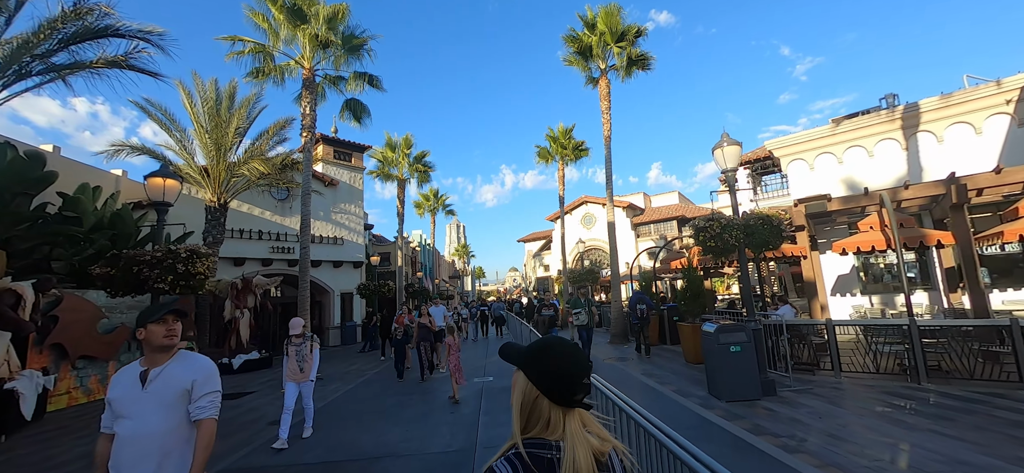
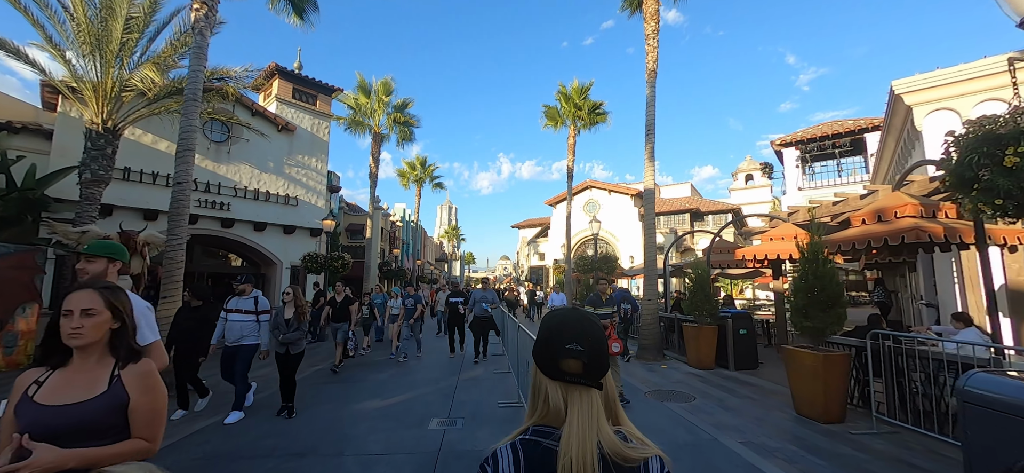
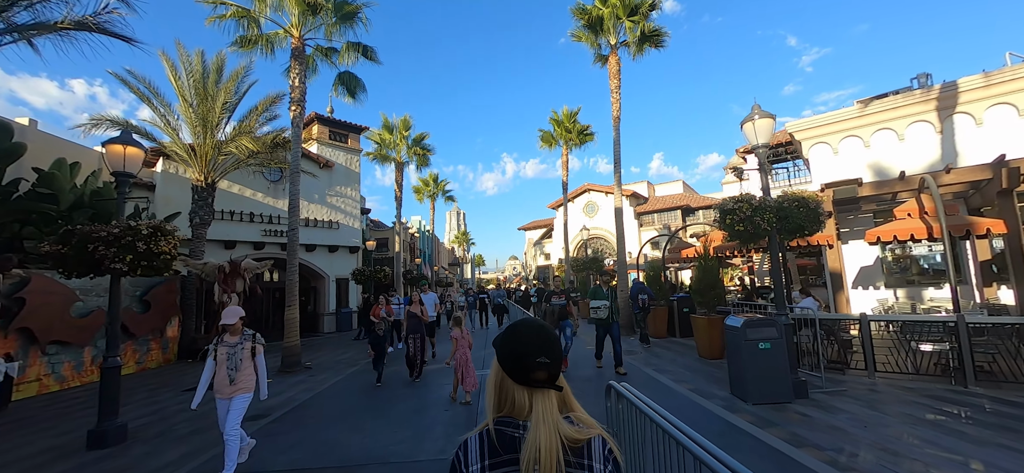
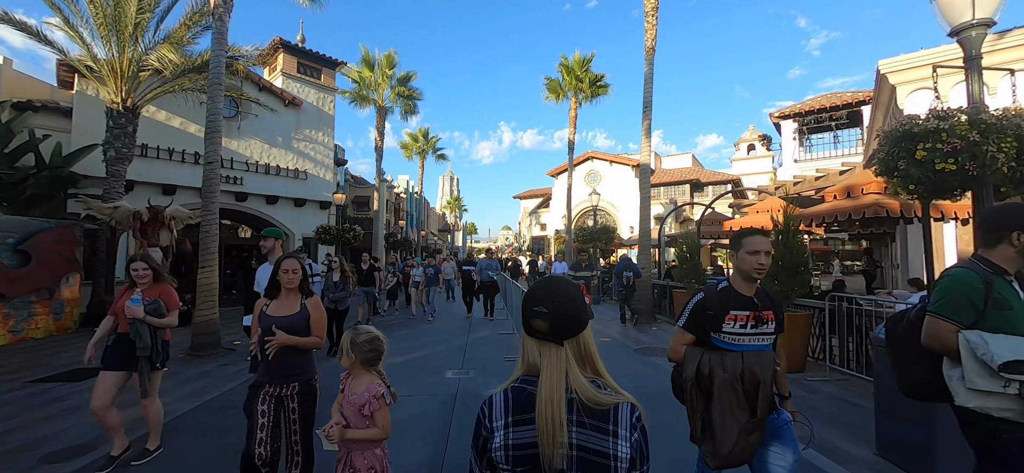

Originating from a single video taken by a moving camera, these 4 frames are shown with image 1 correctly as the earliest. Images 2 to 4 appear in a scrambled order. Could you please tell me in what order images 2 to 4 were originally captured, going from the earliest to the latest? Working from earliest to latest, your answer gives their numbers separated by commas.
3, 4, 2
